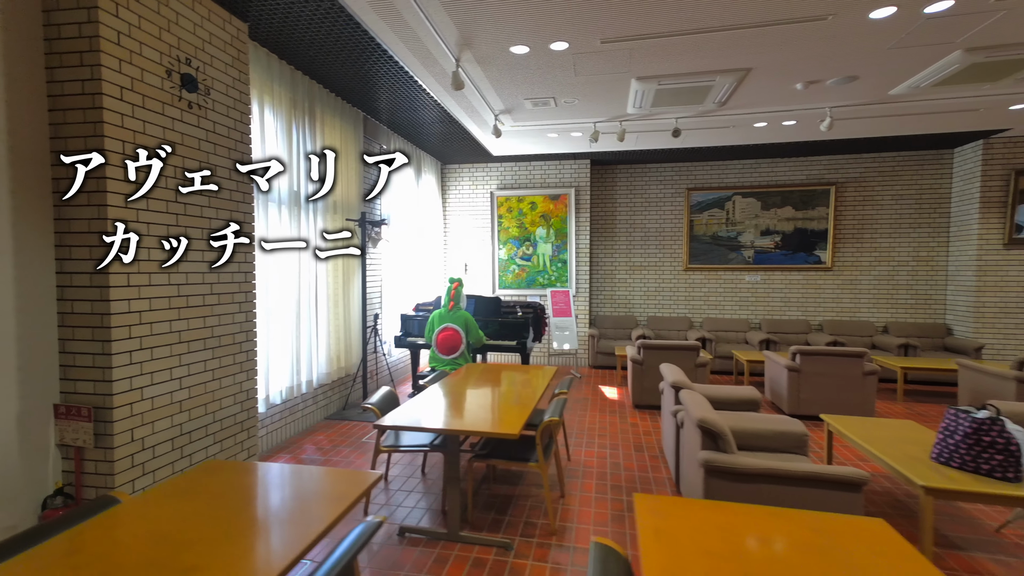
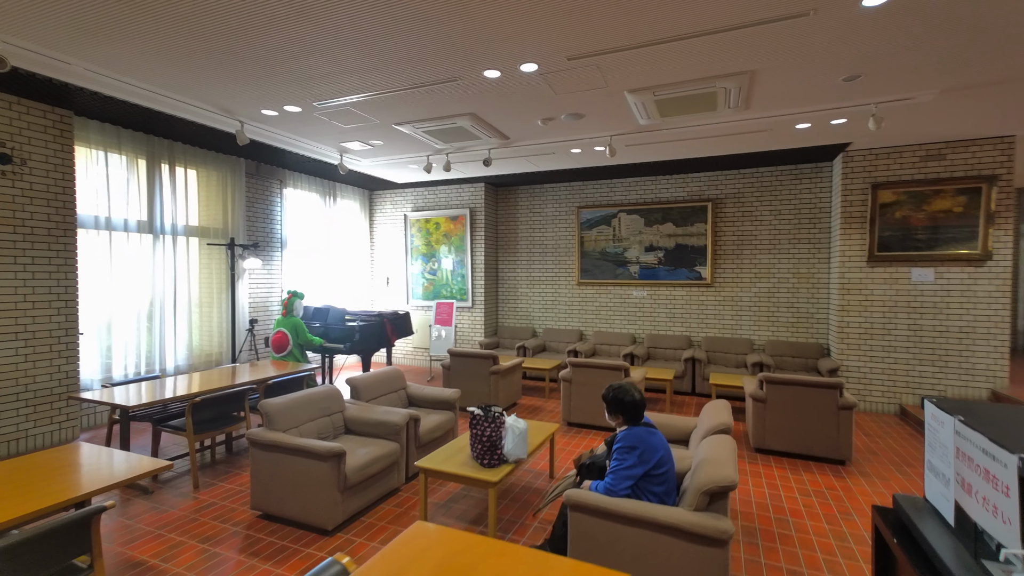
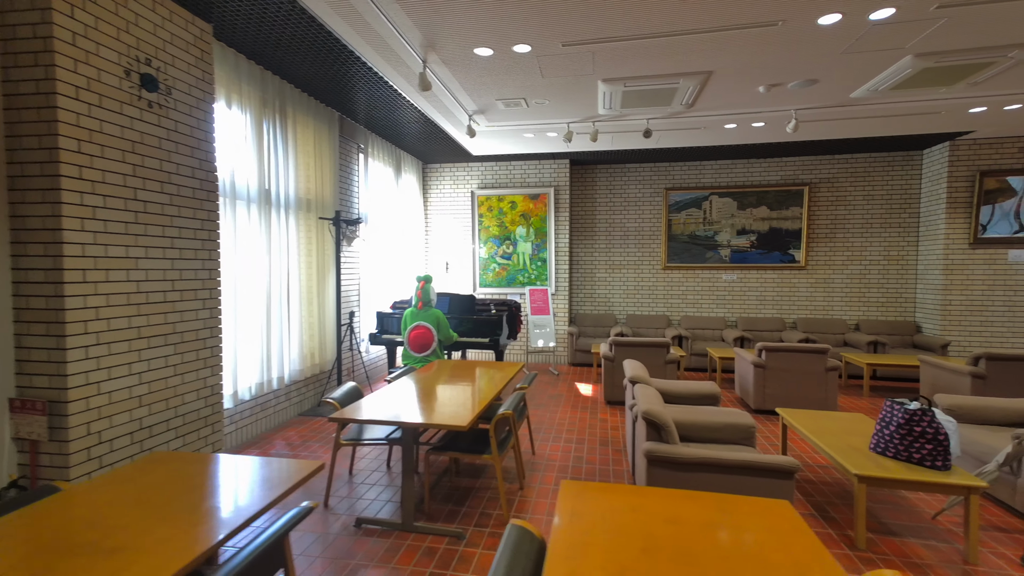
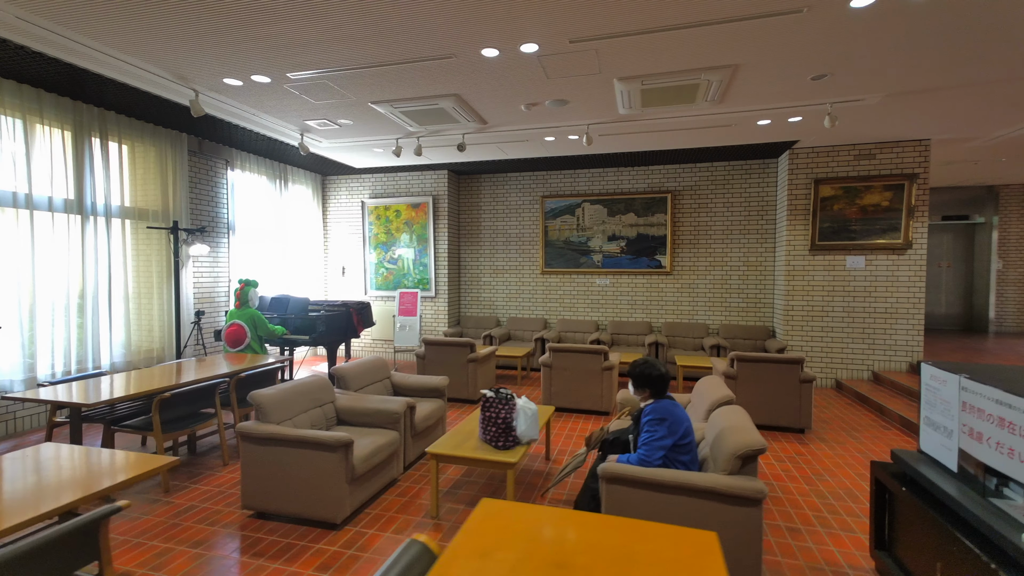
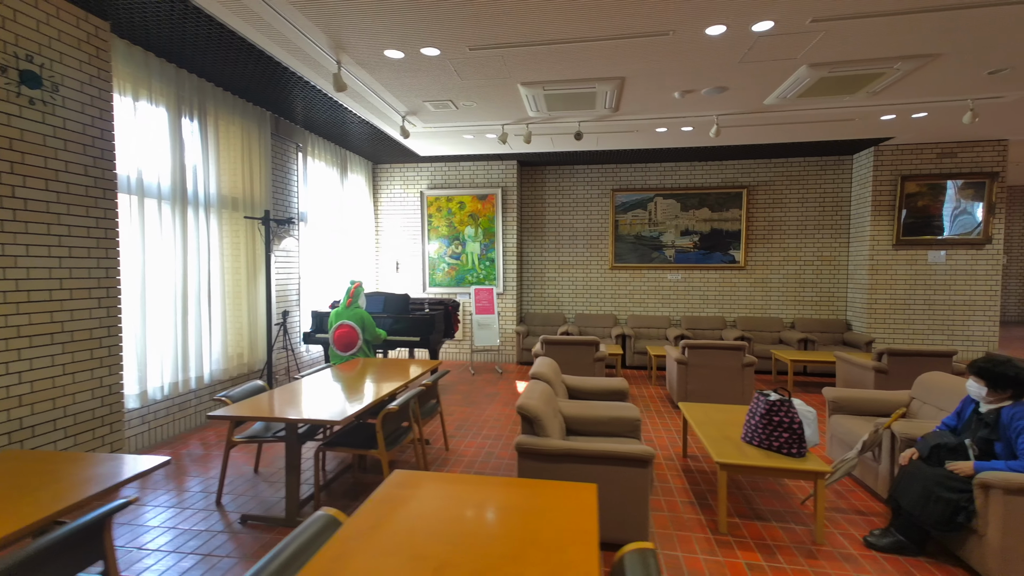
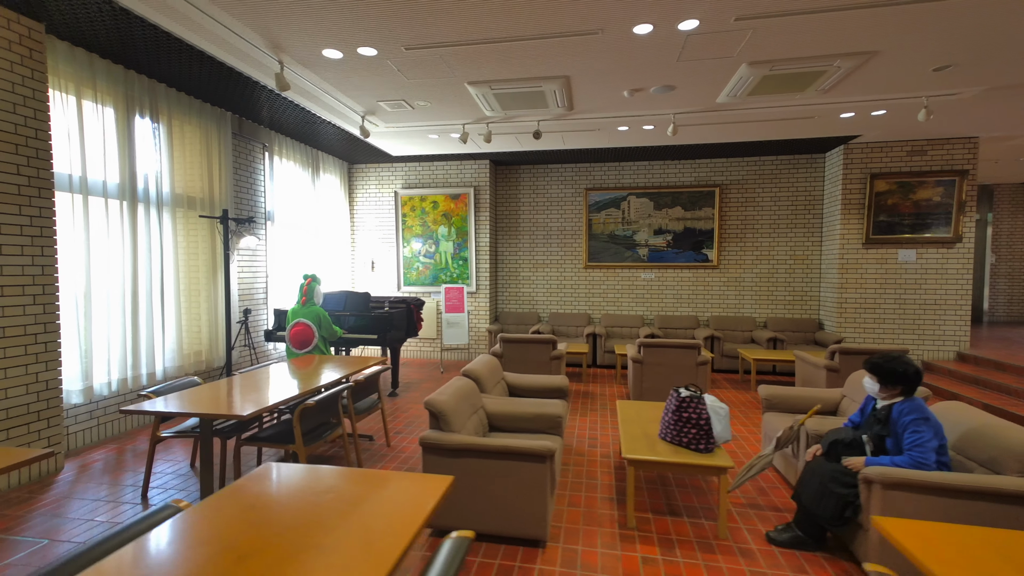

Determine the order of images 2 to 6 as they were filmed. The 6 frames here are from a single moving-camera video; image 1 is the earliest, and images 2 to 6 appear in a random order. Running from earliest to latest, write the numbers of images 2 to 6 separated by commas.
3, 5, 6, 4, 2
